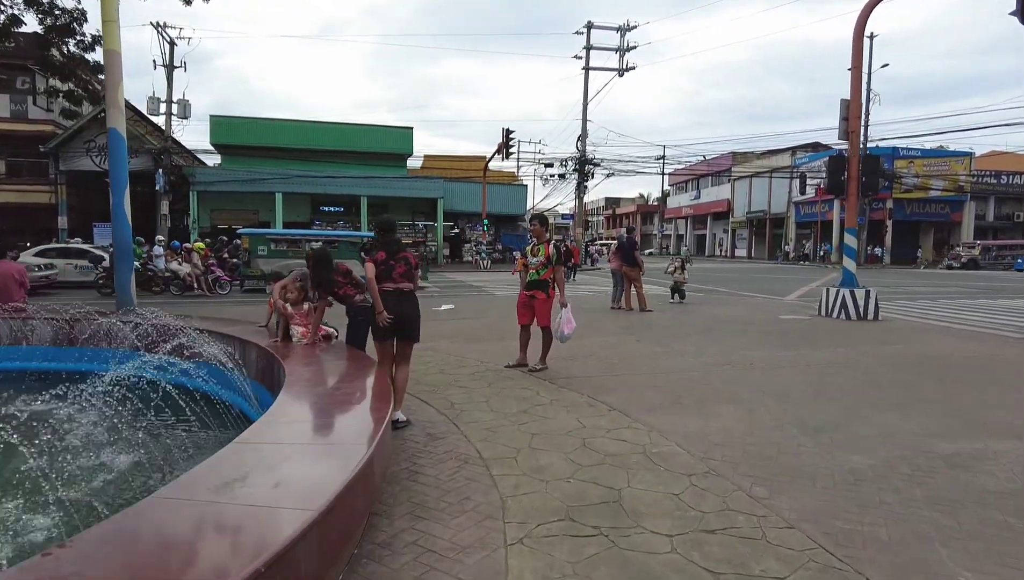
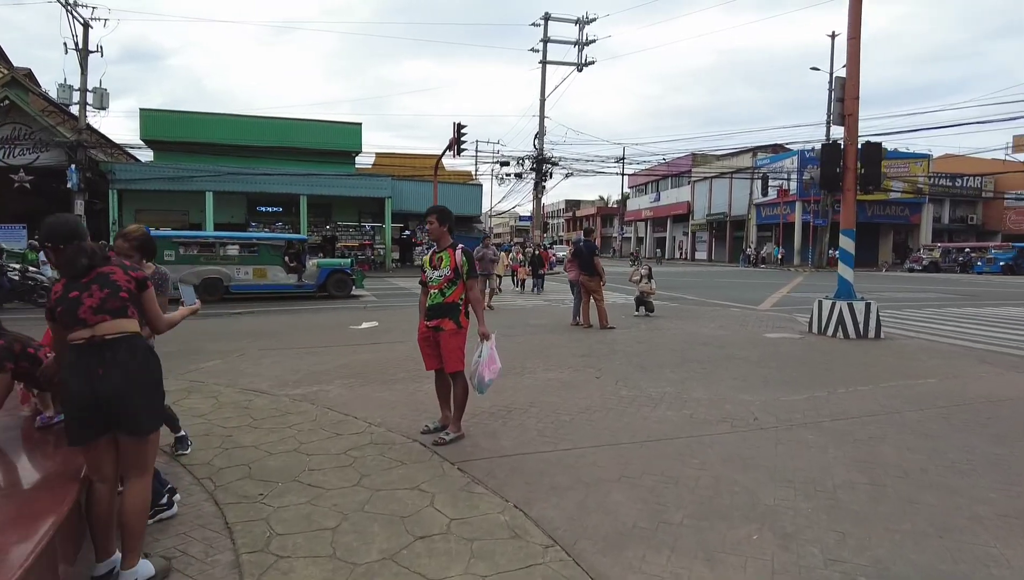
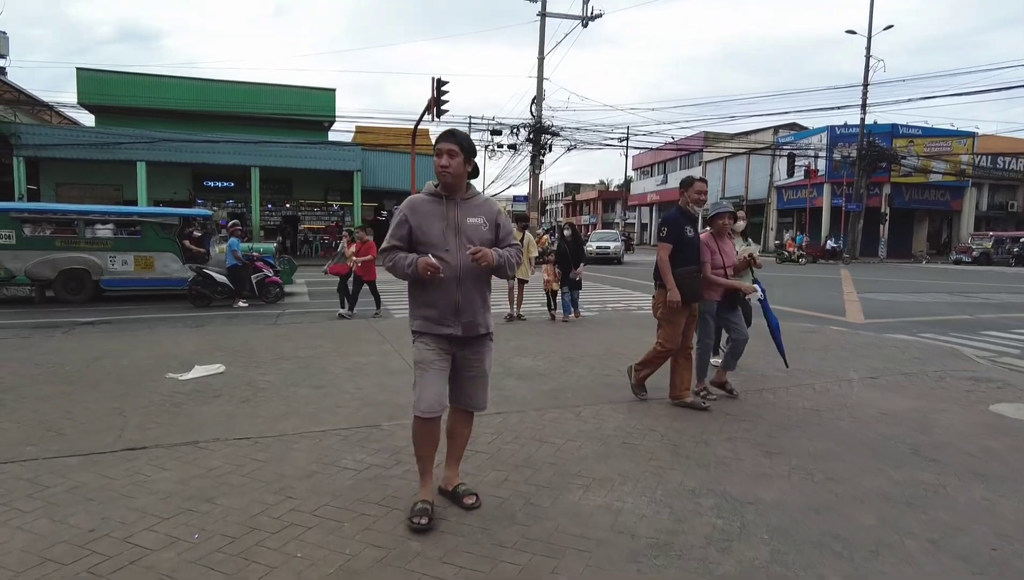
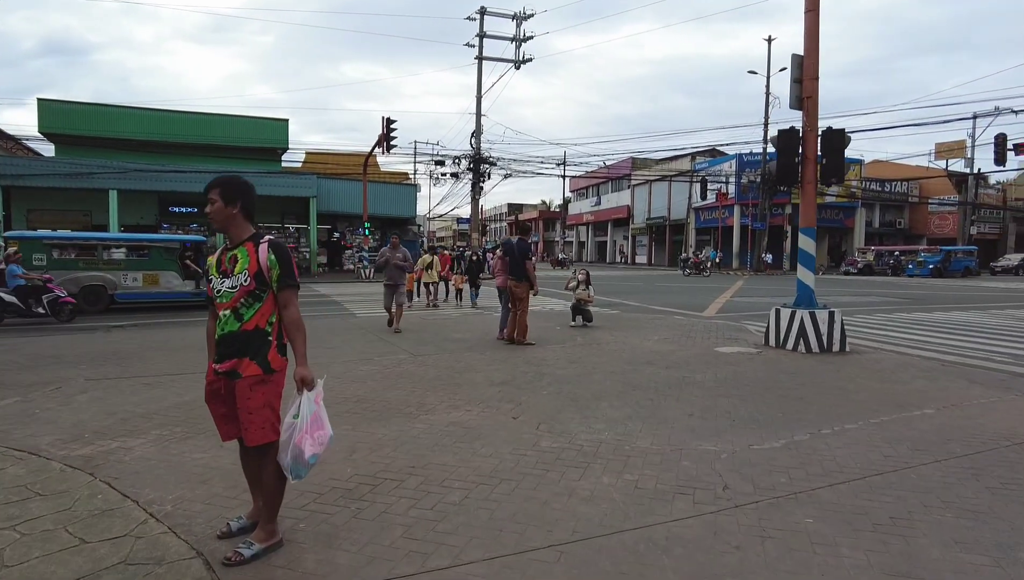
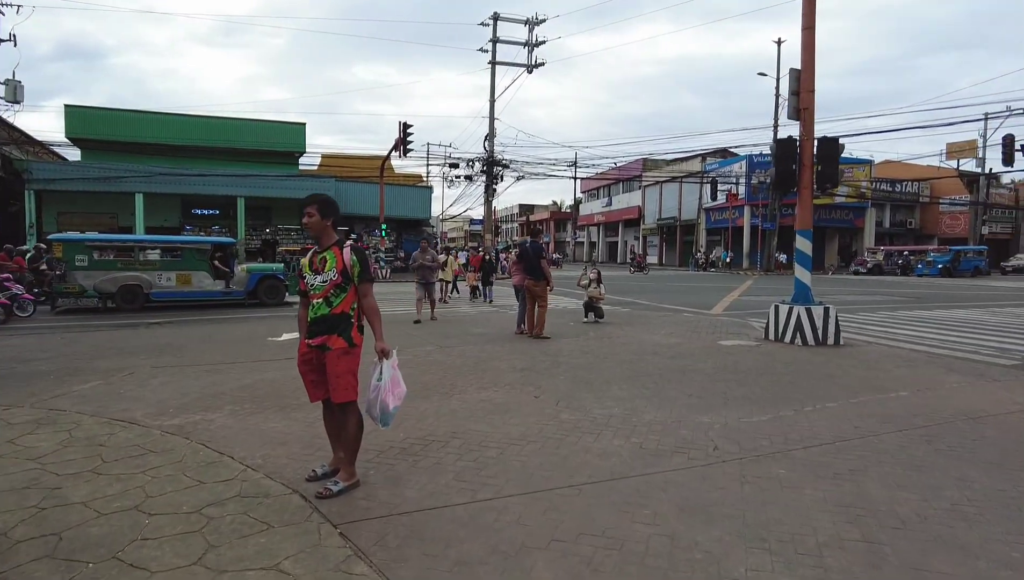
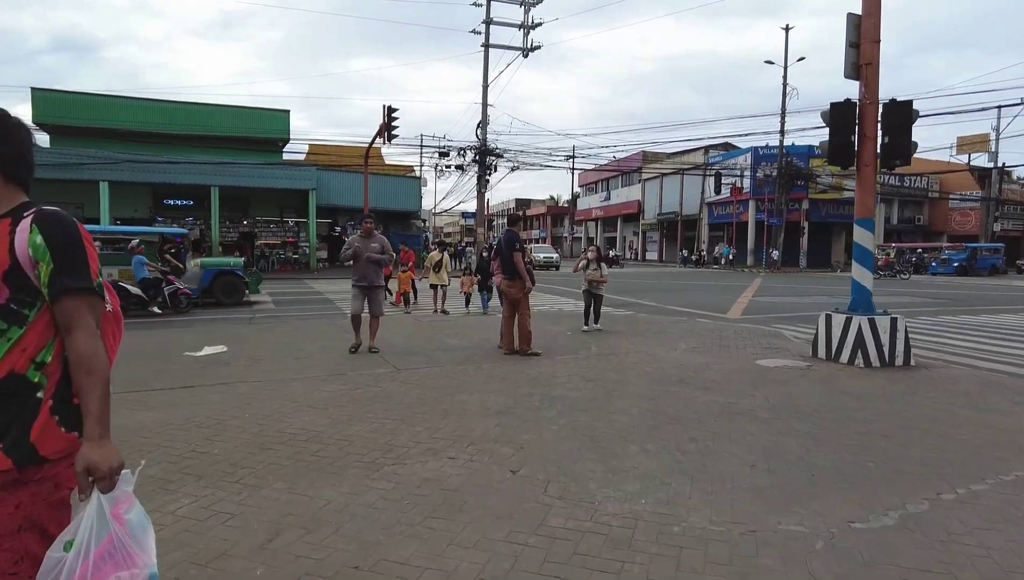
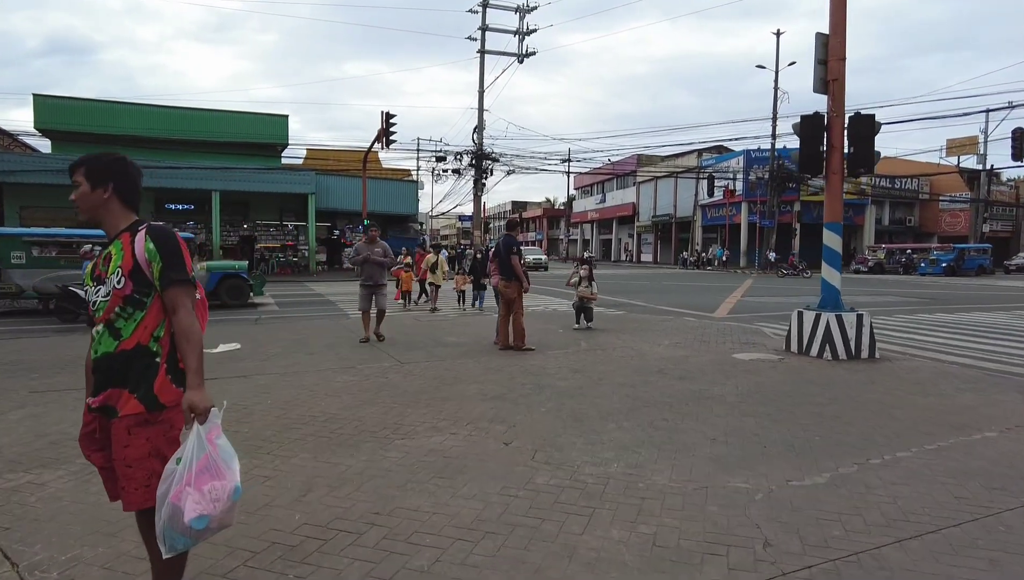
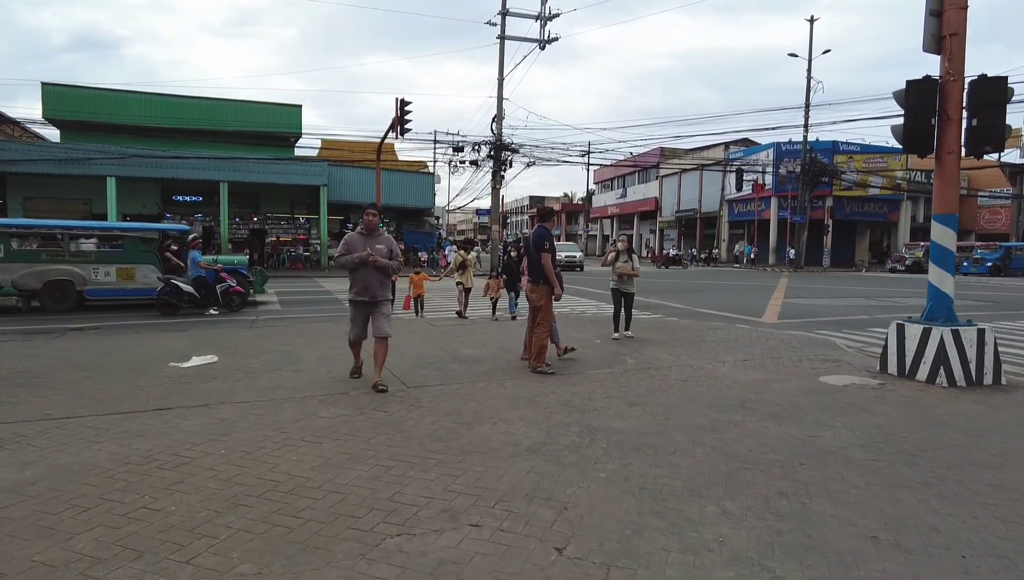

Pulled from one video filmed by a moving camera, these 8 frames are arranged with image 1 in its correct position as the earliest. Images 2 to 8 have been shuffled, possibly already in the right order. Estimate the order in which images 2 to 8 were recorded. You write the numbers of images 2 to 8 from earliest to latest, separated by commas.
2, 5, 4, 7, 6, 8, 3
